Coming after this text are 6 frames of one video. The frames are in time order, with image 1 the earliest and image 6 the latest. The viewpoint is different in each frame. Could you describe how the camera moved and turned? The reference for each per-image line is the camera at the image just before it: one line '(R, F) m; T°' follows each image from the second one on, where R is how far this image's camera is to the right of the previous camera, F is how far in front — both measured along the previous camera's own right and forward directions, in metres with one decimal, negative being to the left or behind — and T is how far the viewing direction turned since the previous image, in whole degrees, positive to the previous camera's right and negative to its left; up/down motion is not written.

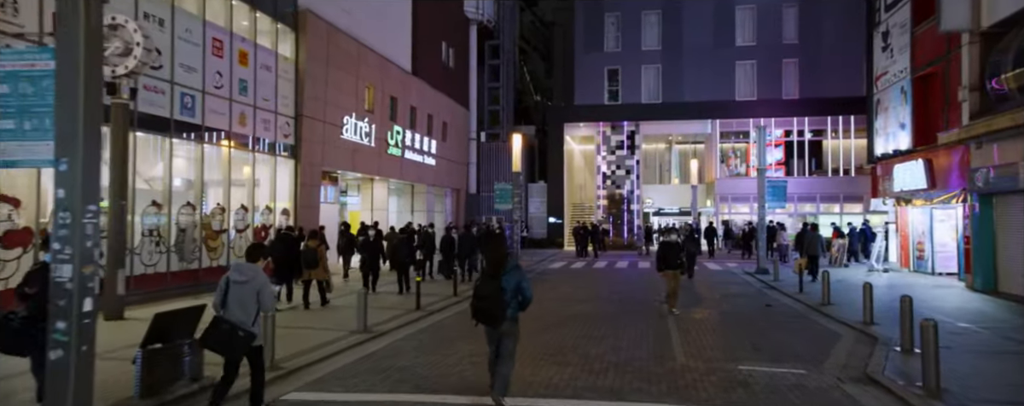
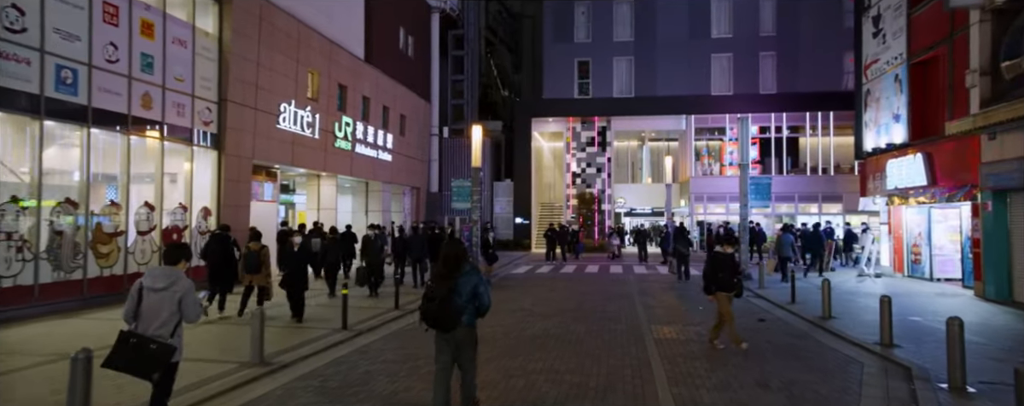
(+0.4, +2.5) m; +2°
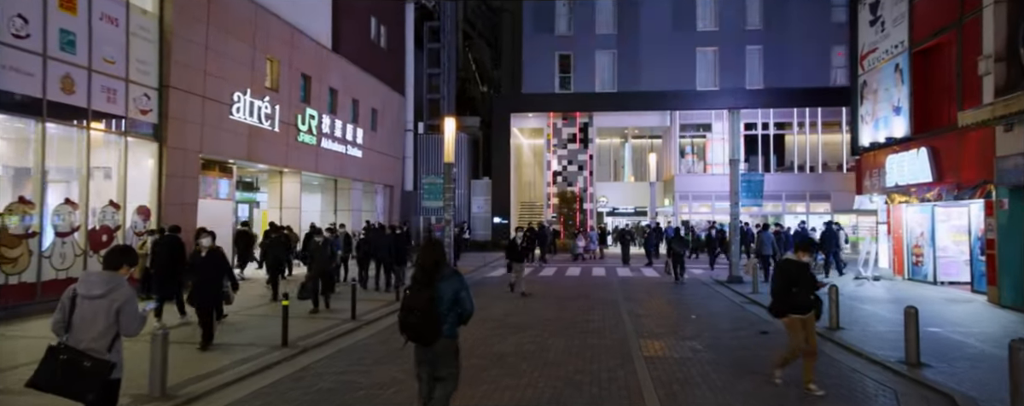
(+0.2, +1.6) m; +2°
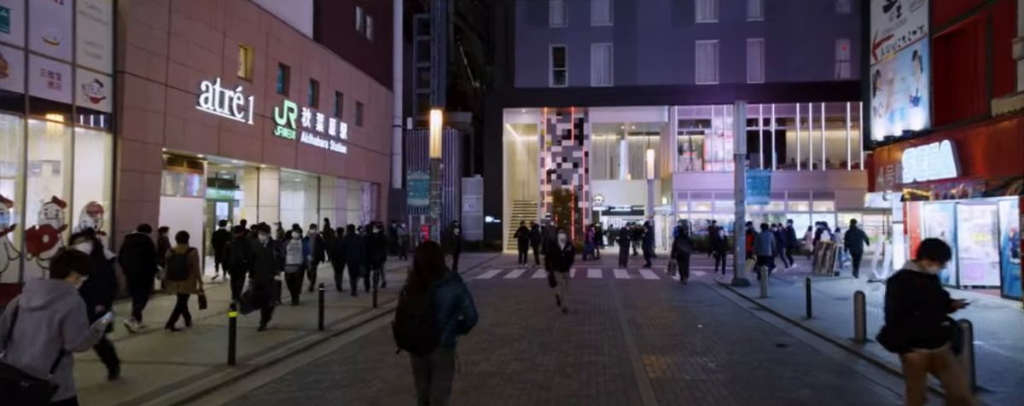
(+0.2, +1.4) m; 0°
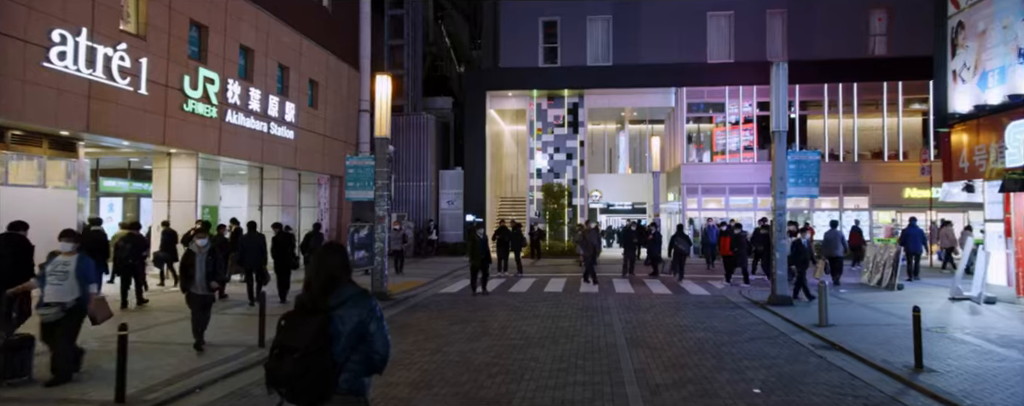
(+0.7, +4.9) m; 0°
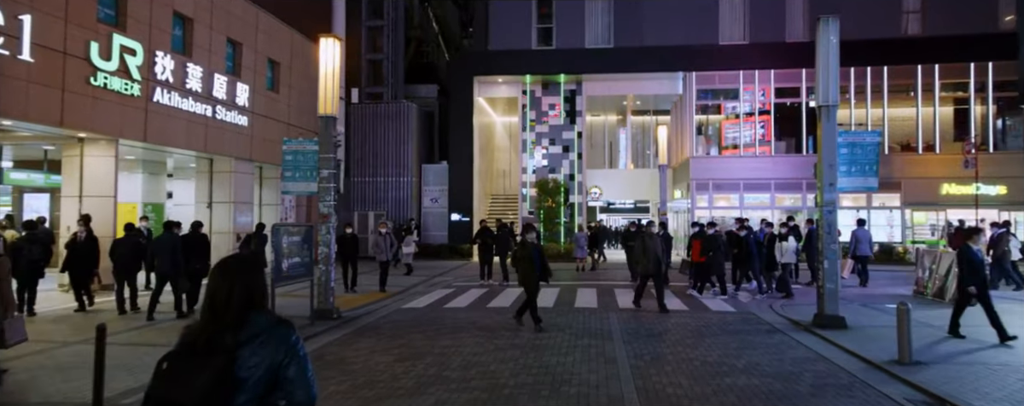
(+0.4, +3.4) m; 0°
